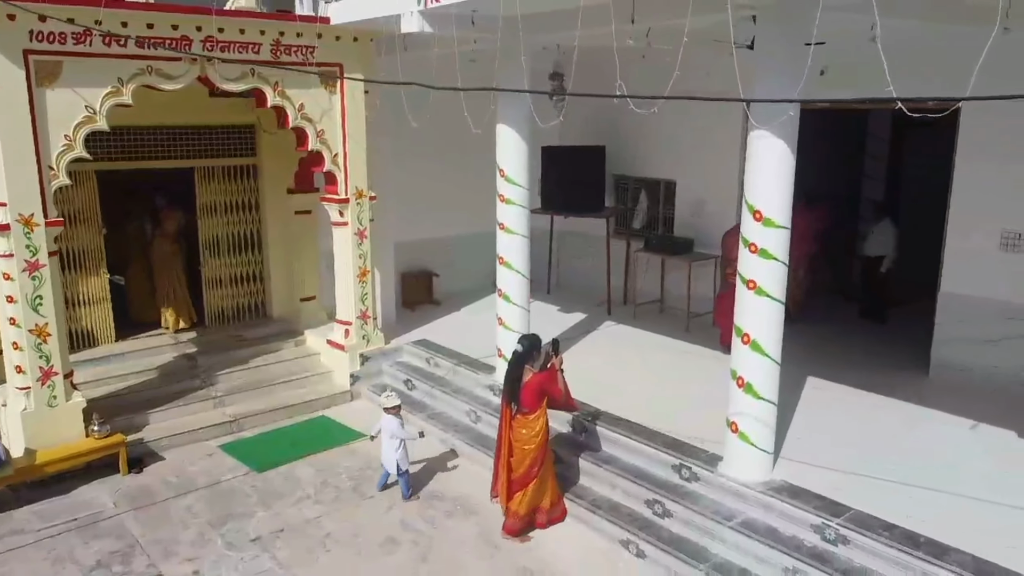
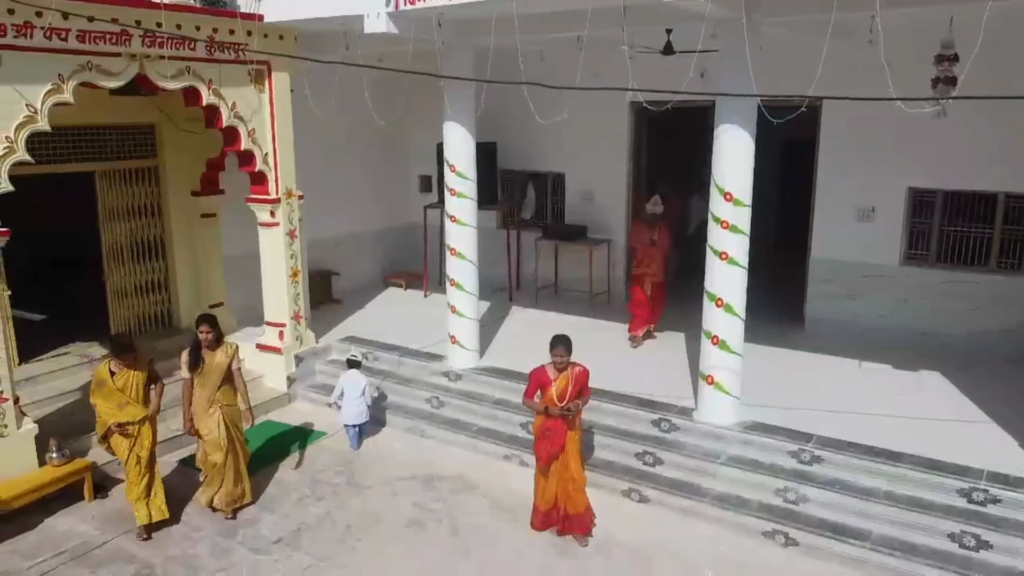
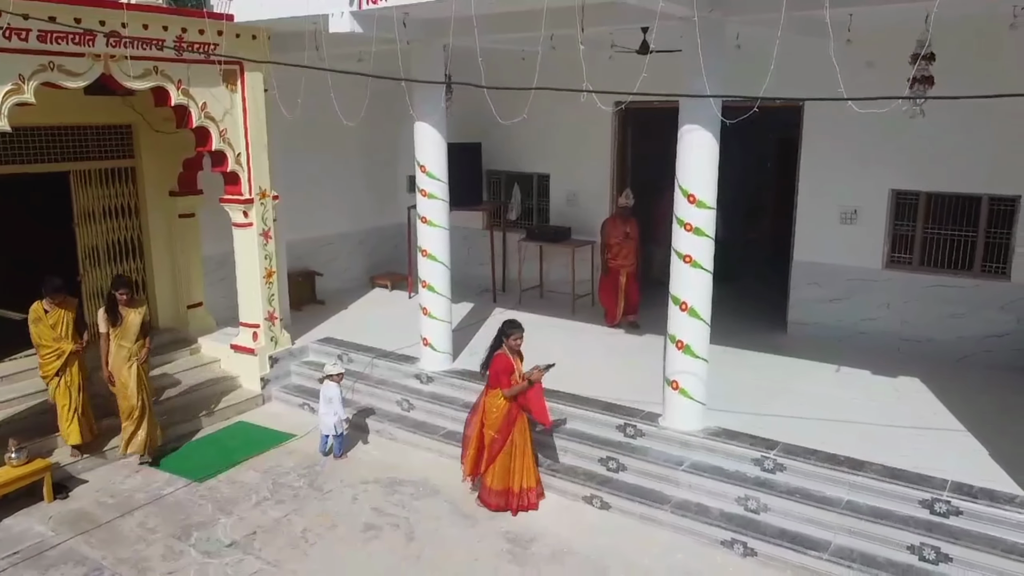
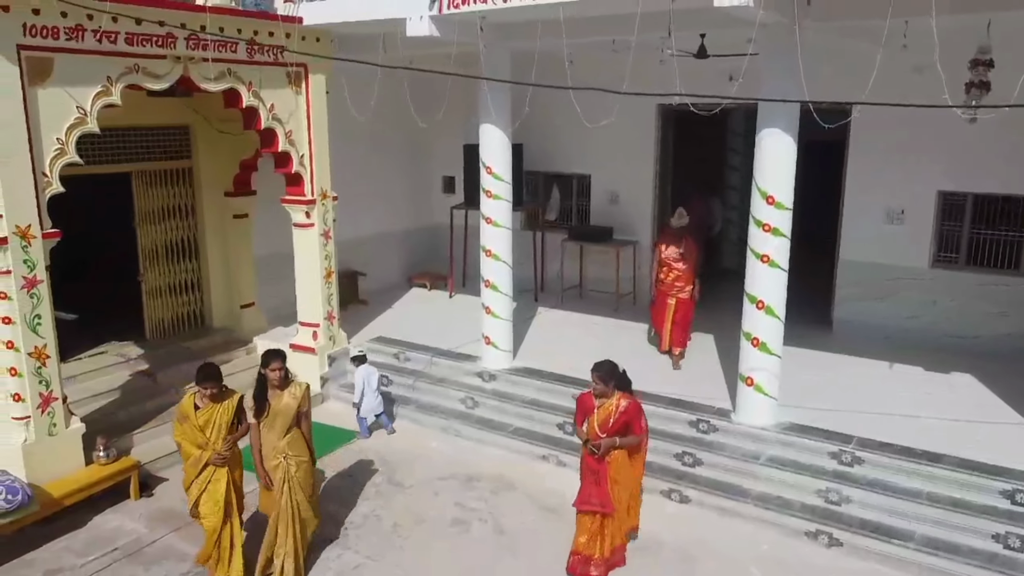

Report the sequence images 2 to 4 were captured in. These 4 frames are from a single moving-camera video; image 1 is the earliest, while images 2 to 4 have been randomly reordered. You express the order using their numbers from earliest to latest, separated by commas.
3, 2, 4
